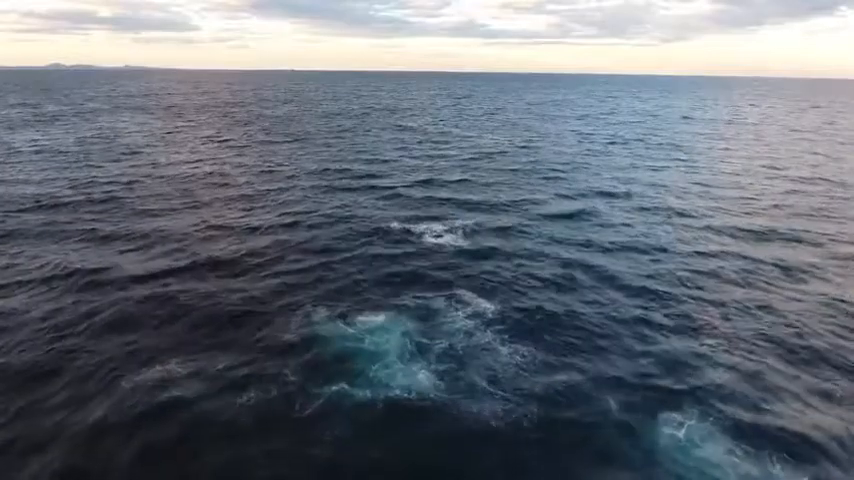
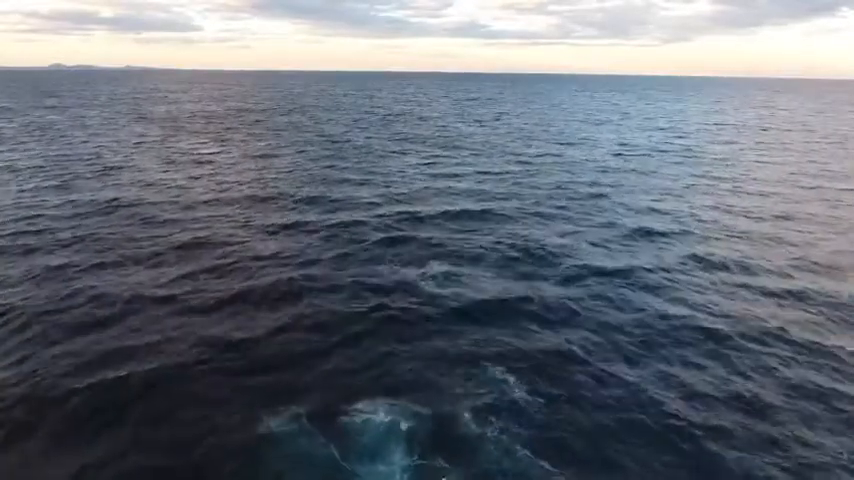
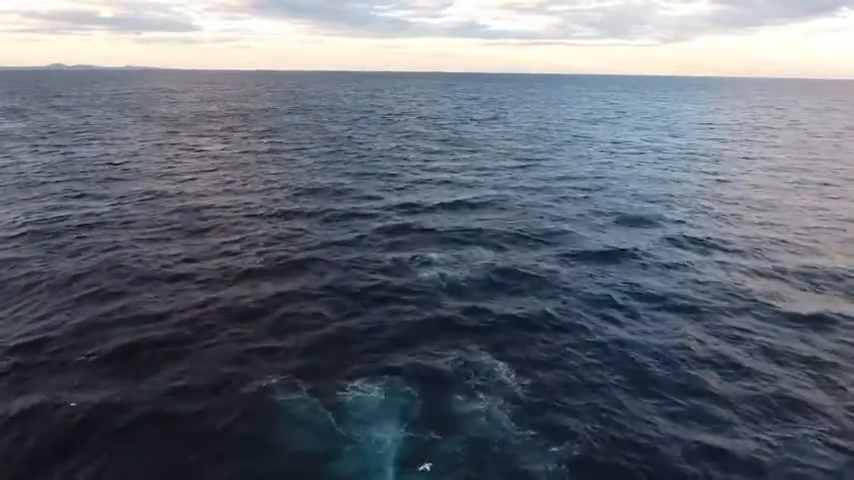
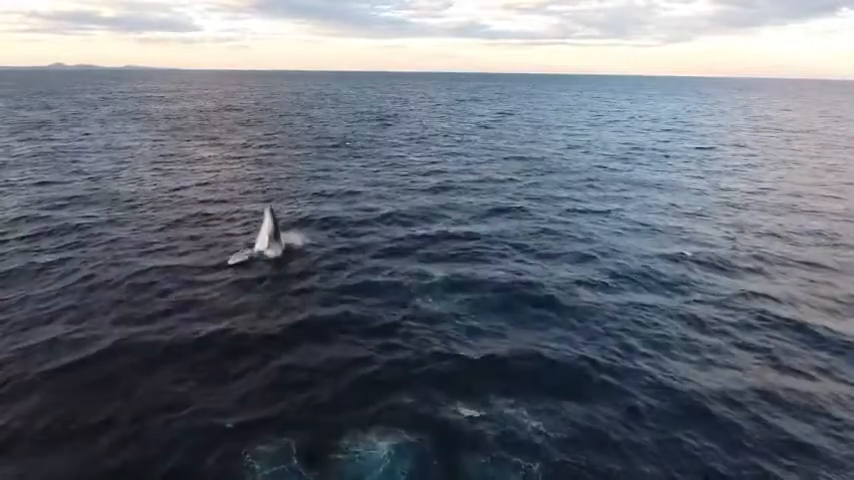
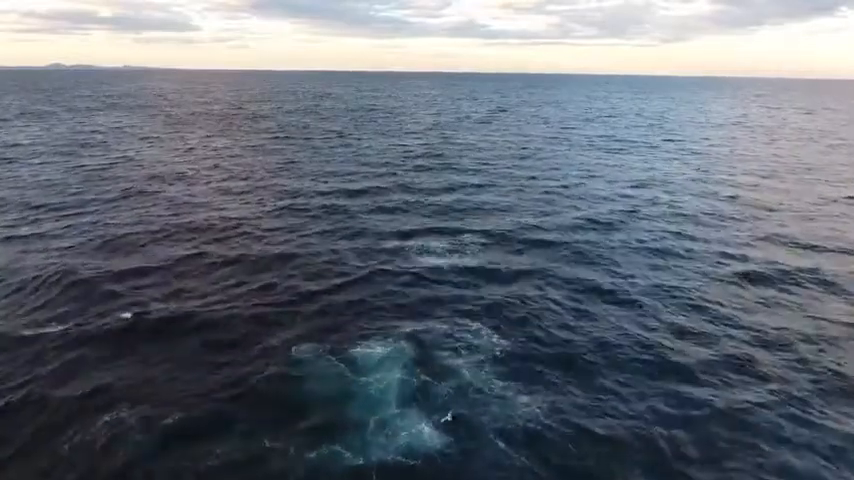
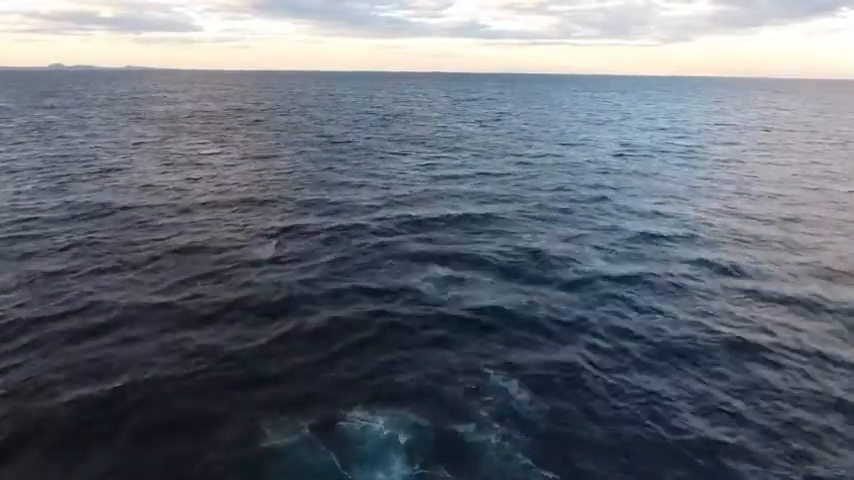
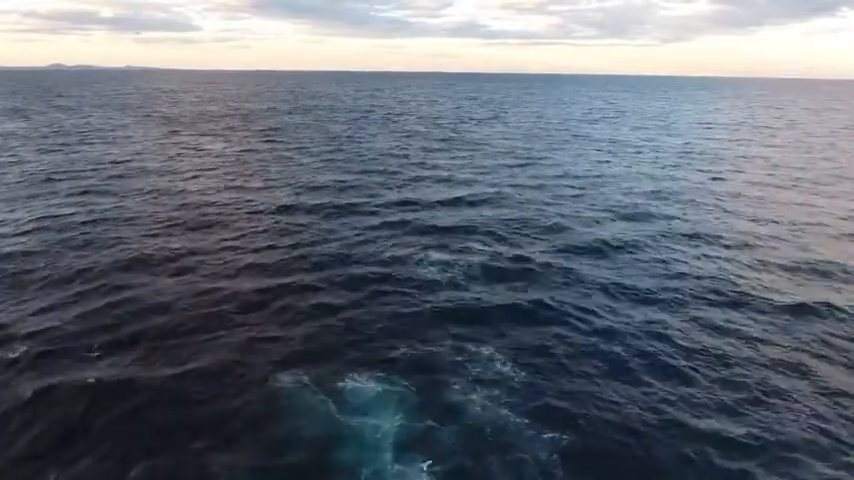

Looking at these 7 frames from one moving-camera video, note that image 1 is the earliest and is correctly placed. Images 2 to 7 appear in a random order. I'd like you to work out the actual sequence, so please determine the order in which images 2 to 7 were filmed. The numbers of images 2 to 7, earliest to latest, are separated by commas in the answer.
5, 7, 3, 2, 6, 4
